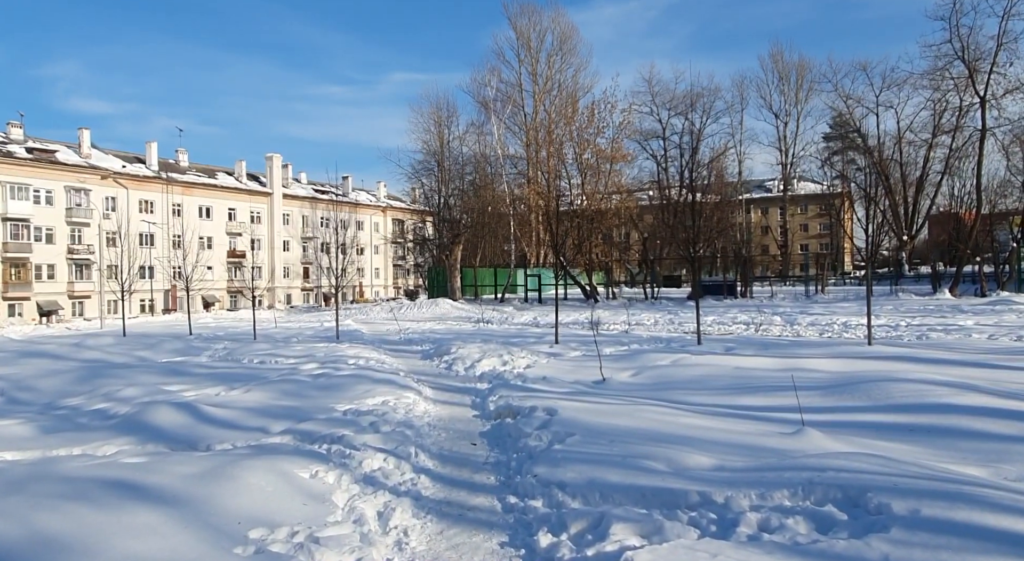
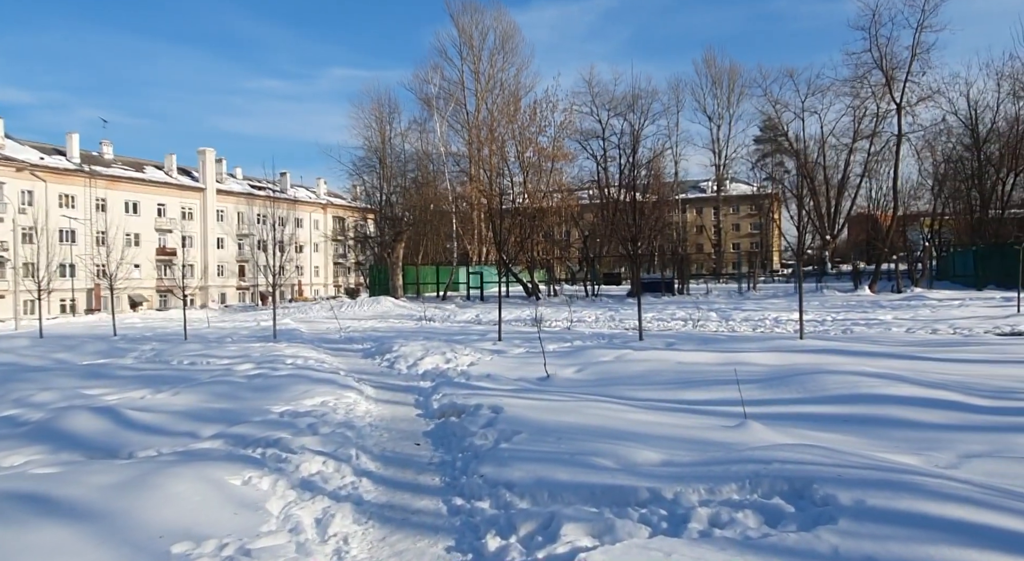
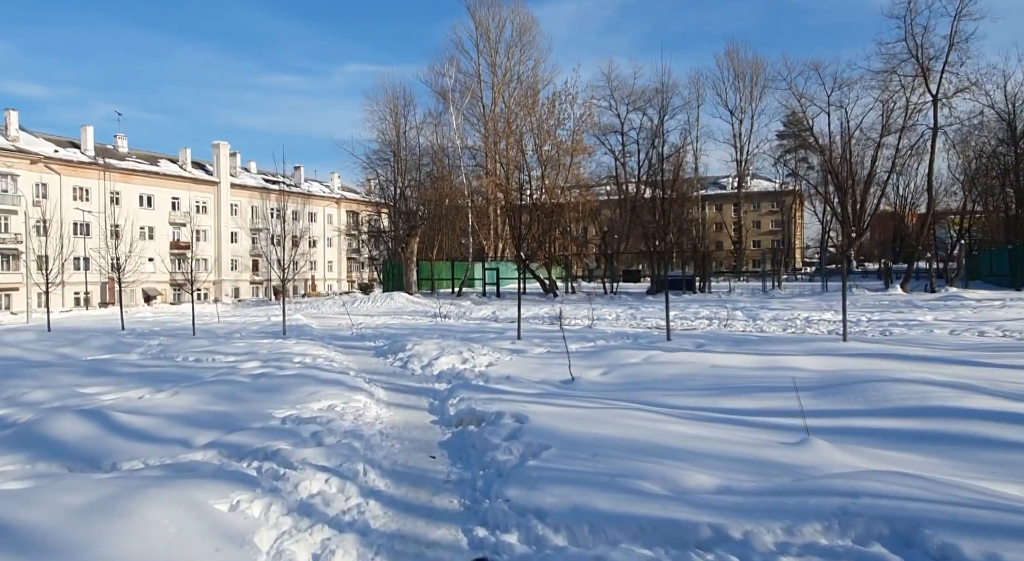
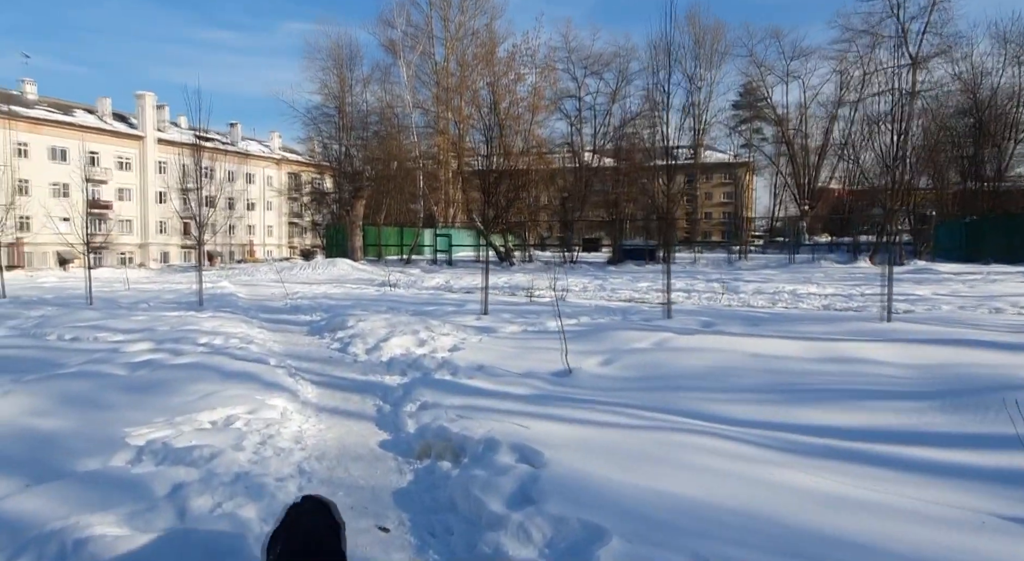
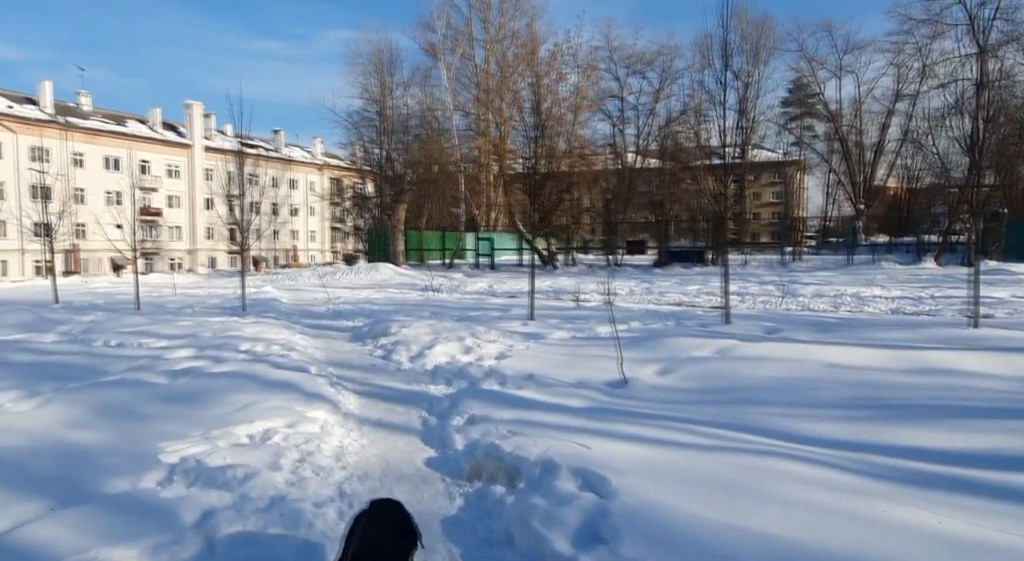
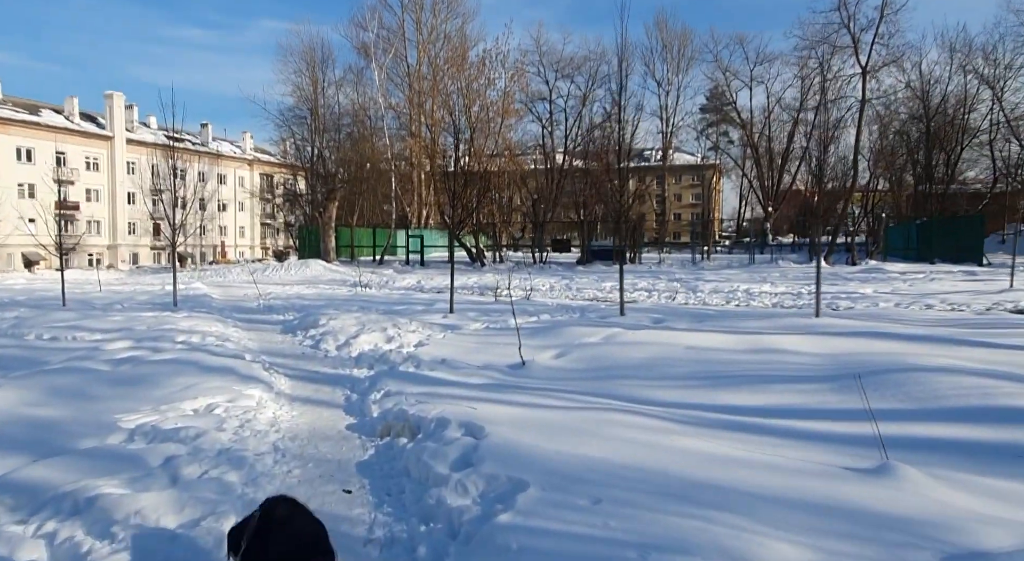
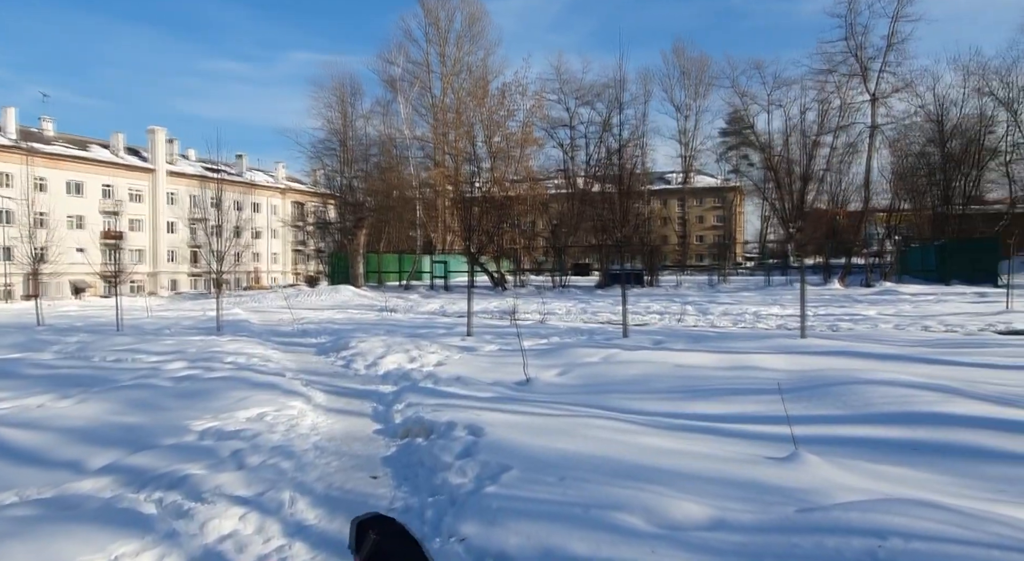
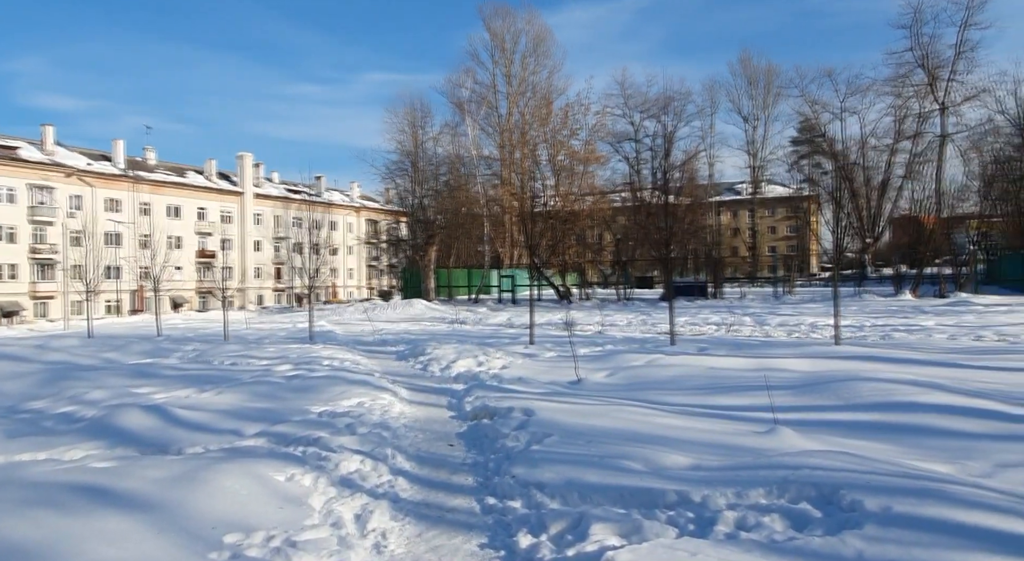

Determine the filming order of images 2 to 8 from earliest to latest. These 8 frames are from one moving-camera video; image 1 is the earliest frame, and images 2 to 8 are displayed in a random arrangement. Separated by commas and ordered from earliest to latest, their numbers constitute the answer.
8, 2, 3, 7, 6, 4, 5
